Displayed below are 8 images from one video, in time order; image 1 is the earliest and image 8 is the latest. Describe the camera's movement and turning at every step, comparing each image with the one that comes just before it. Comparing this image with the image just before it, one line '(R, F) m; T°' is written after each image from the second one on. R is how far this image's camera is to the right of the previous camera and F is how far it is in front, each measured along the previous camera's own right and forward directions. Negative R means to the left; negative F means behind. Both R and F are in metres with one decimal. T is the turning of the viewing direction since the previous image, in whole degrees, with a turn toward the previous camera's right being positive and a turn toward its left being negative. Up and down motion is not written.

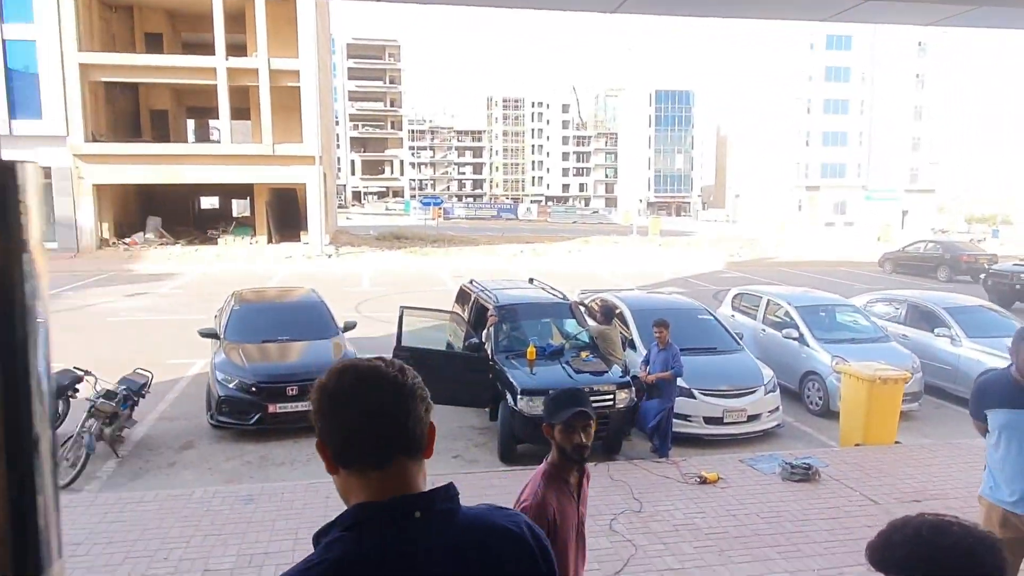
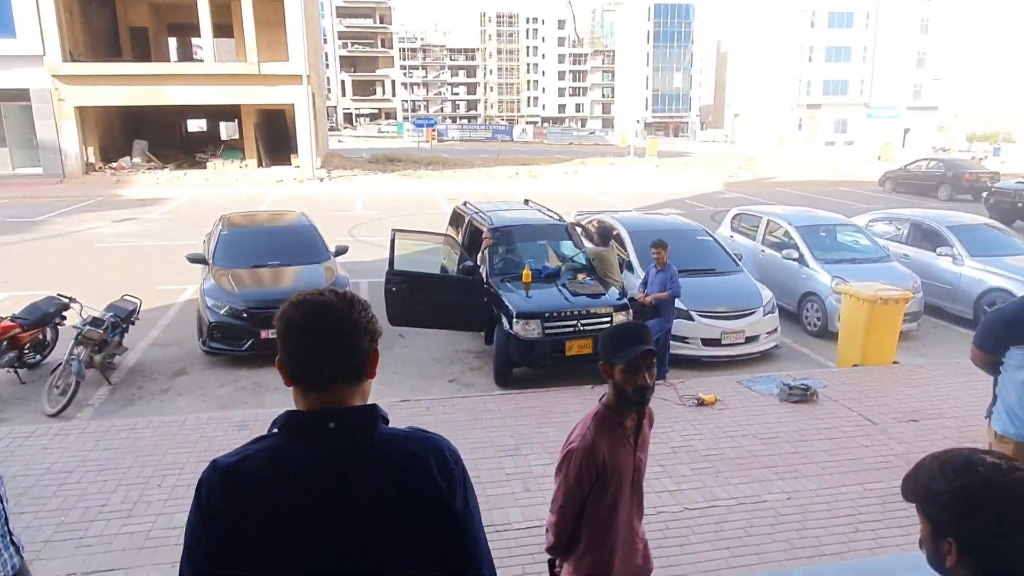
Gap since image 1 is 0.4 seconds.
(0.0, +0.2) m; 0°
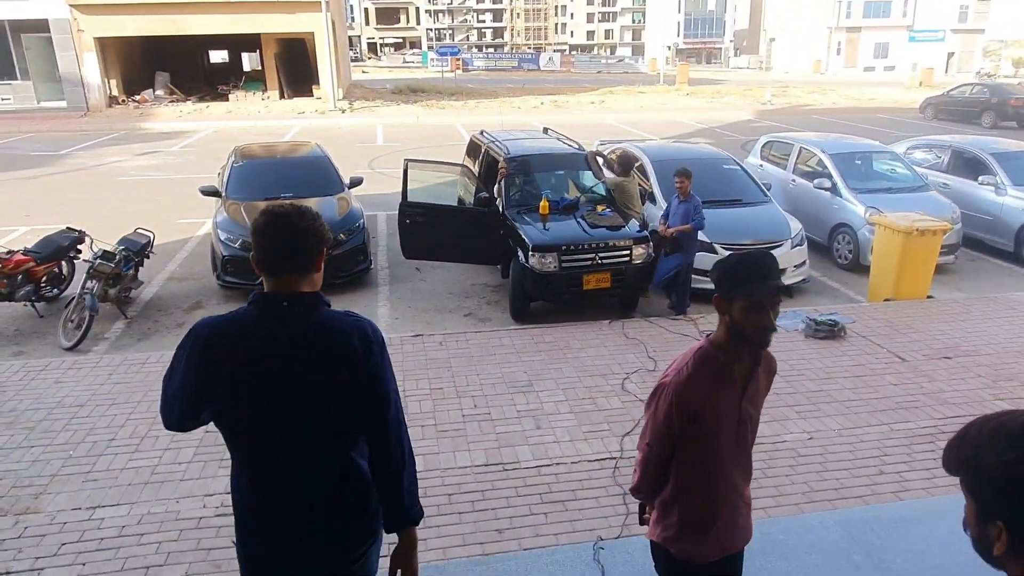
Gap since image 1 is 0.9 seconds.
(+0.1, +0.2) m; -2°
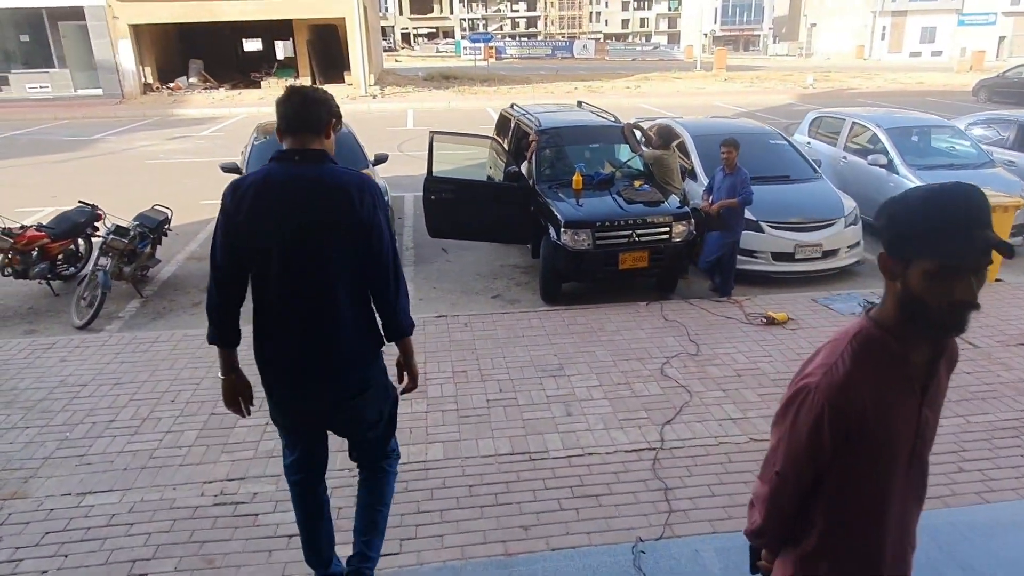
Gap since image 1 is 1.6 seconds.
(0.0, +0.5) m; -3°
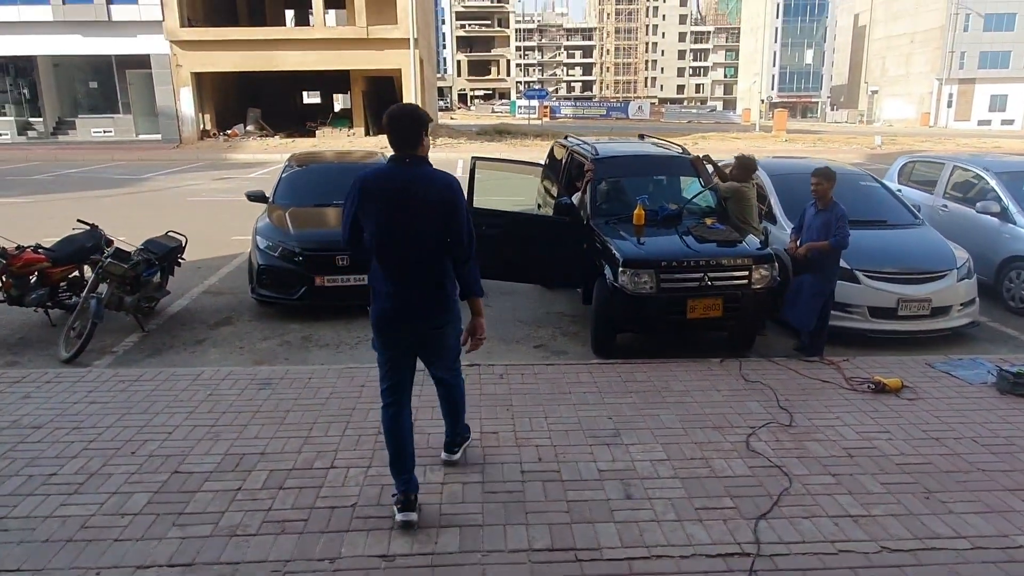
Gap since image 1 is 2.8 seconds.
(0.0, +1.0) m; -4°
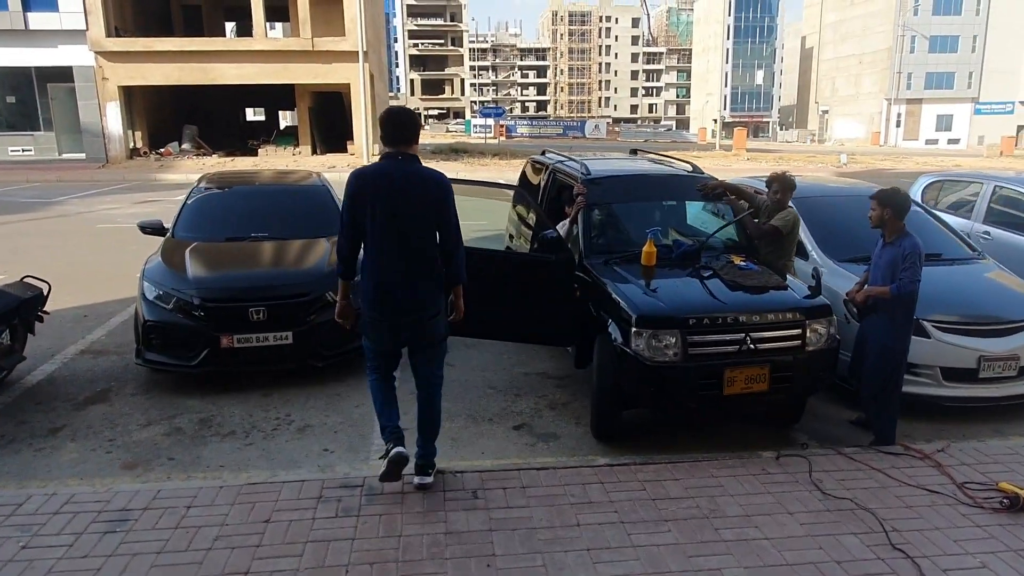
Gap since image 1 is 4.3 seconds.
(-0.1, +1.6) m; +3°
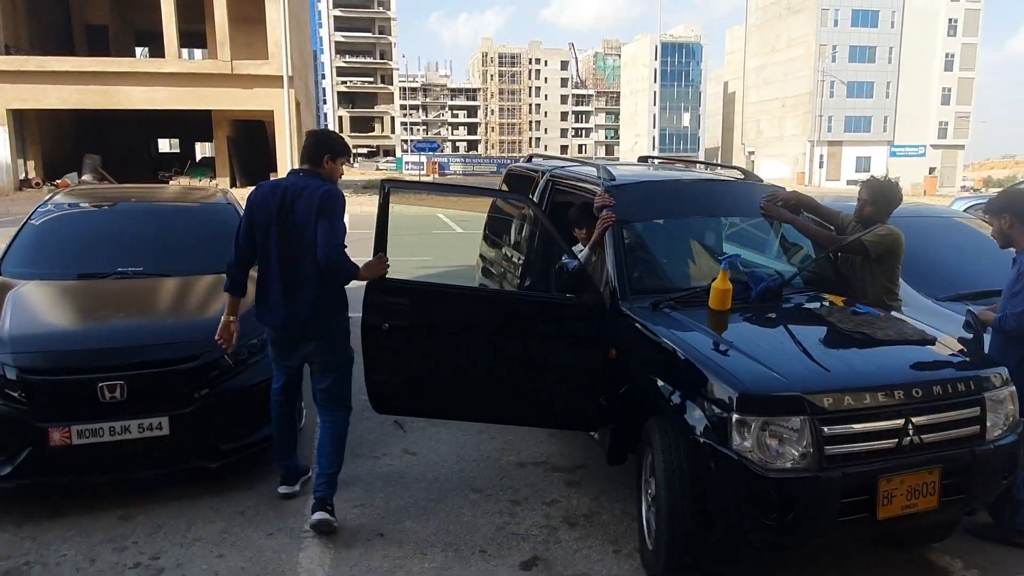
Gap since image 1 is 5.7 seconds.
(-0.3, +1.8) m; +5°
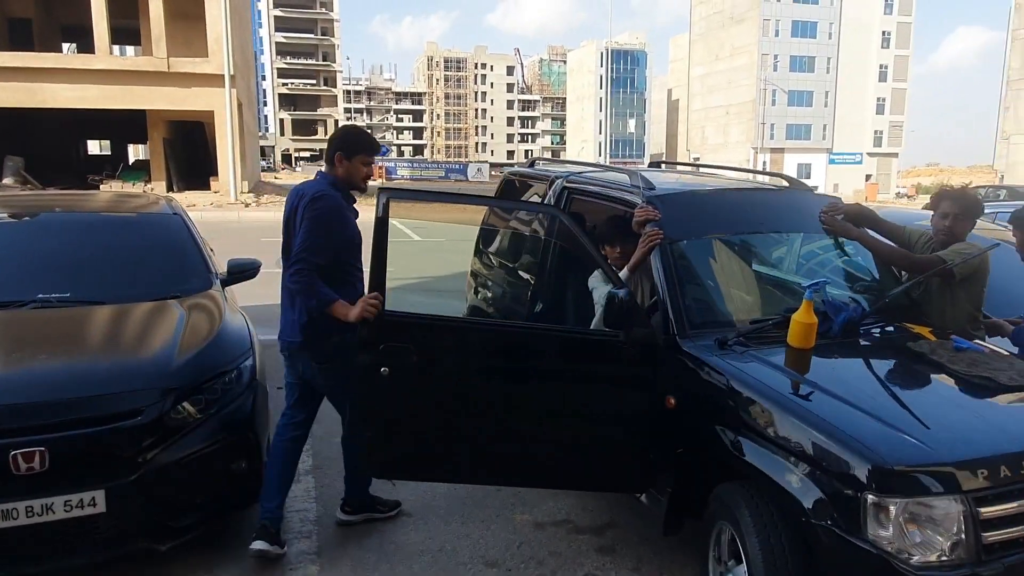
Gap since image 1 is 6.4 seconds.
(-0.3, +0.7) m; +4°
